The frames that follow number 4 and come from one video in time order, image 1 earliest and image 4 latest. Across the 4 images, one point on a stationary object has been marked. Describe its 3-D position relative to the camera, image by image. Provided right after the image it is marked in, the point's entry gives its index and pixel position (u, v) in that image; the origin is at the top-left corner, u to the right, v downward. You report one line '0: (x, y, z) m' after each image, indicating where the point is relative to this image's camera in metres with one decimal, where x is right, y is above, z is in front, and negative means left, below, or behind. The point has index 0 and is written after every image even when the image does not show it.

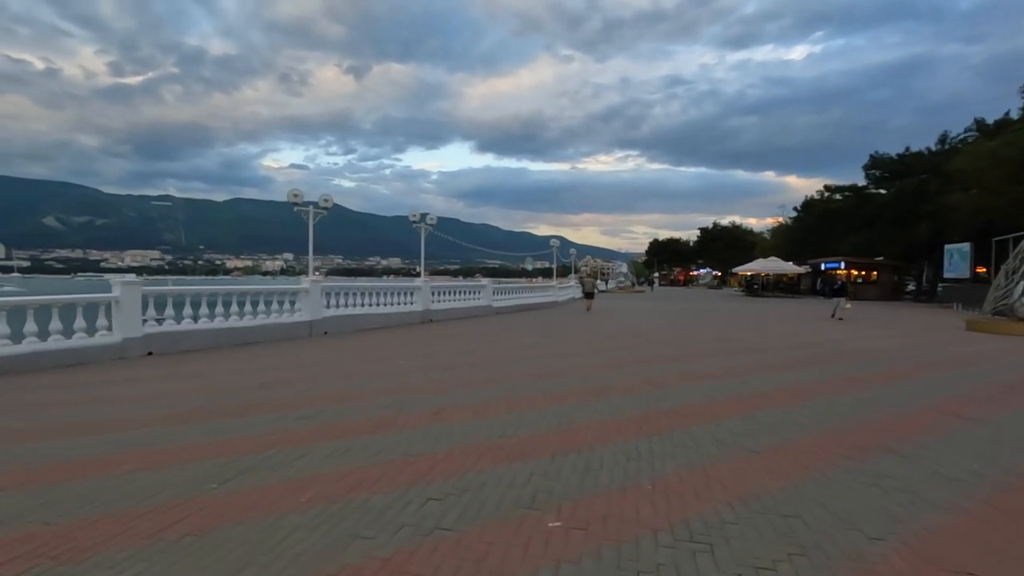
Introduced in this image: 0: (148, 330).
0: (-7.6, -0.9, +10.5) m
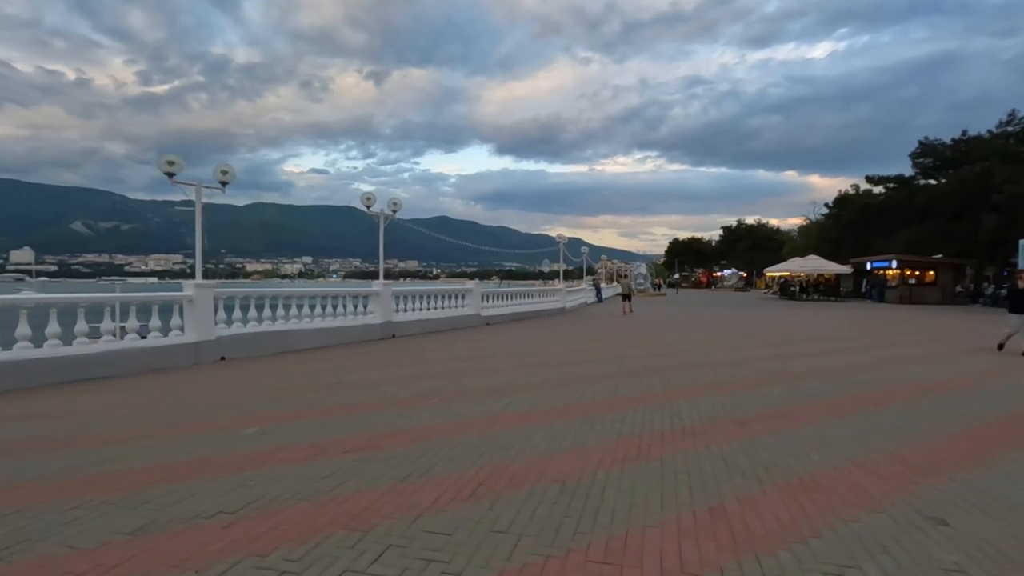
0: (-7.8, -1.0, +7.1) m
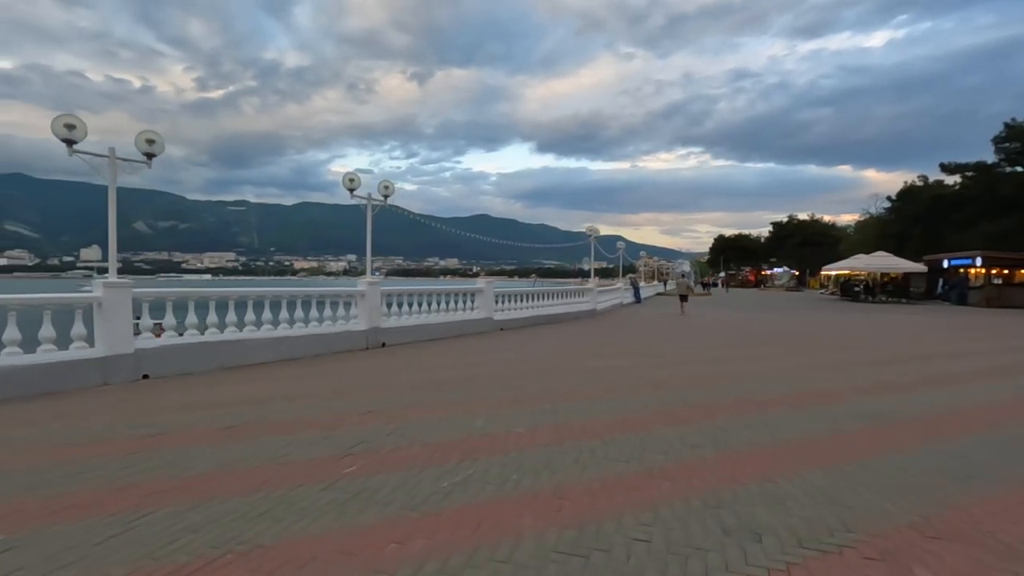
0: (-7.2, -1.0, +6.3) m
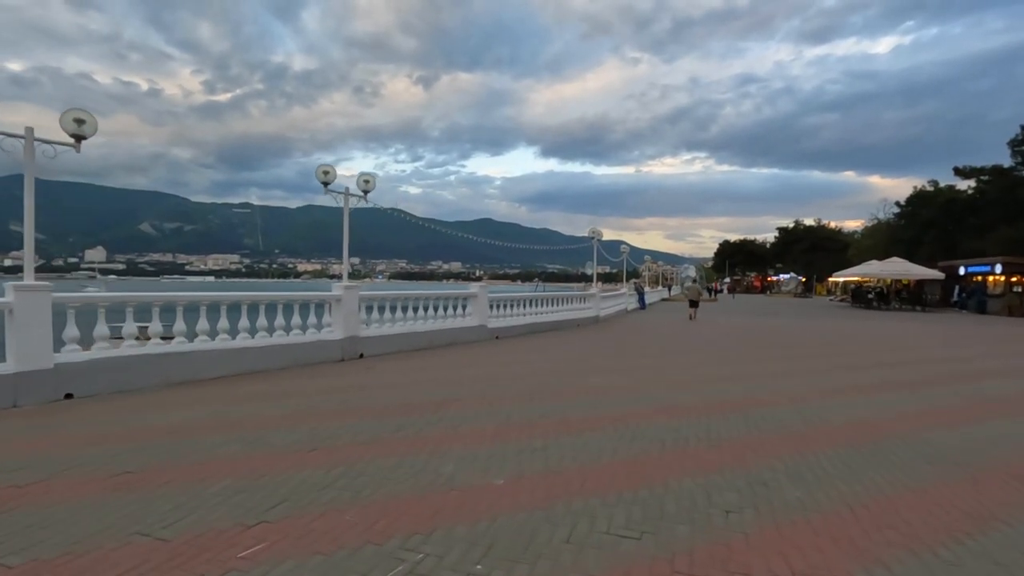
0: (-7.4, -1.0, +4.9) m
